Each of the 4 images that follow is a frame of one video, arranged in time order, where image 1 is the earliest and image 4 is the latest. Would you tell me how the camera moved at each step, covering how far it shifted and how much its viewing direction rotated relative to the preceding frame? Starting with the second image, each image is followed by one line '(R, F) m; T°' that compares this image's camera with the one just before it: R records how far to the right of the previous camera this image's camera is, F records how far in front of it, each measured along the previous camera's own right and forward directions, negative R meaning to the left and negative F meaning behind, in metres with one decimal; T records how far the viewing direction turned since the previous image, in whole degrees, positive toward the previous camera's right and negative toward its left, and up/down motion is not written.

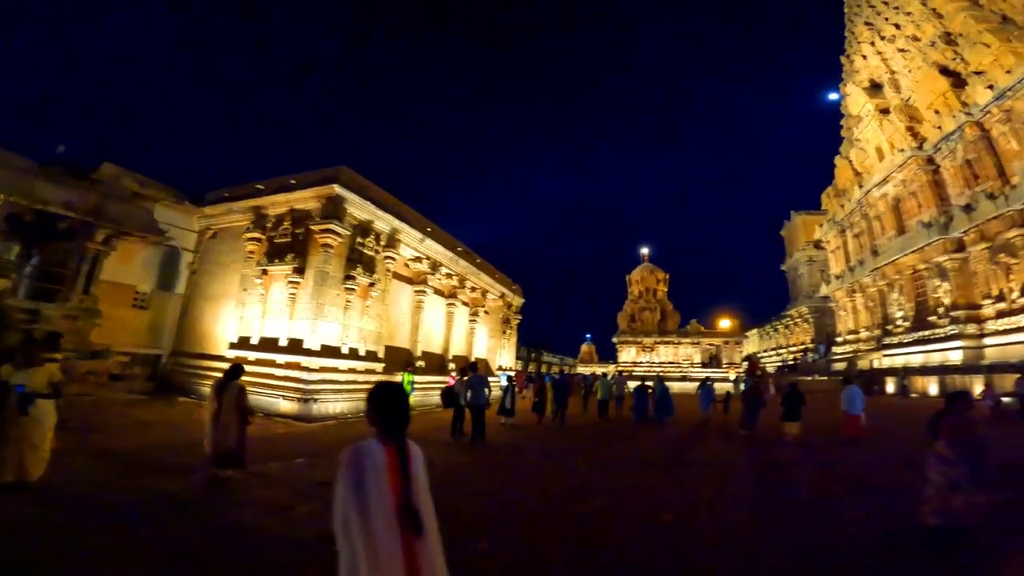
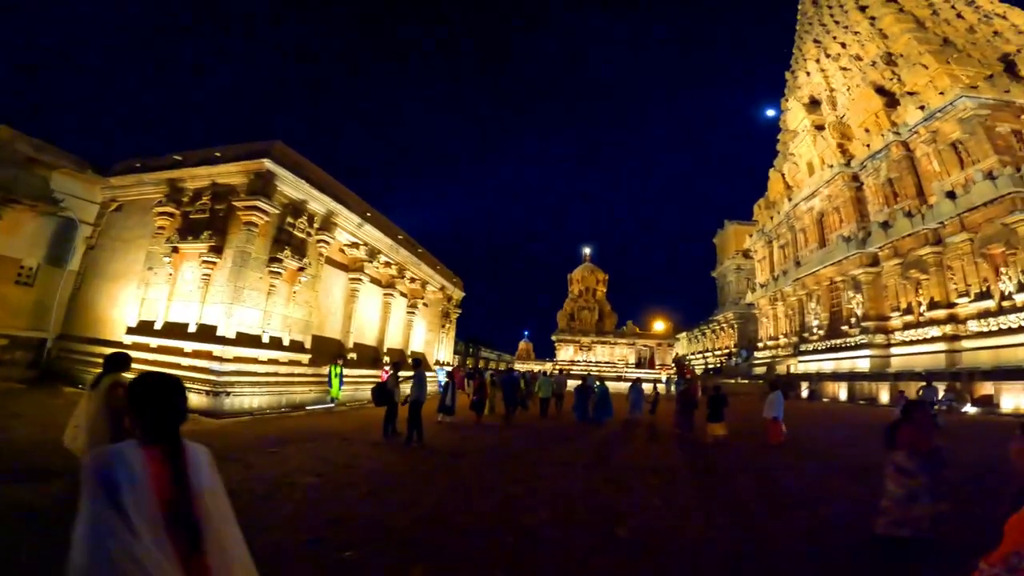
(-0.1, +0.6) m; +8°
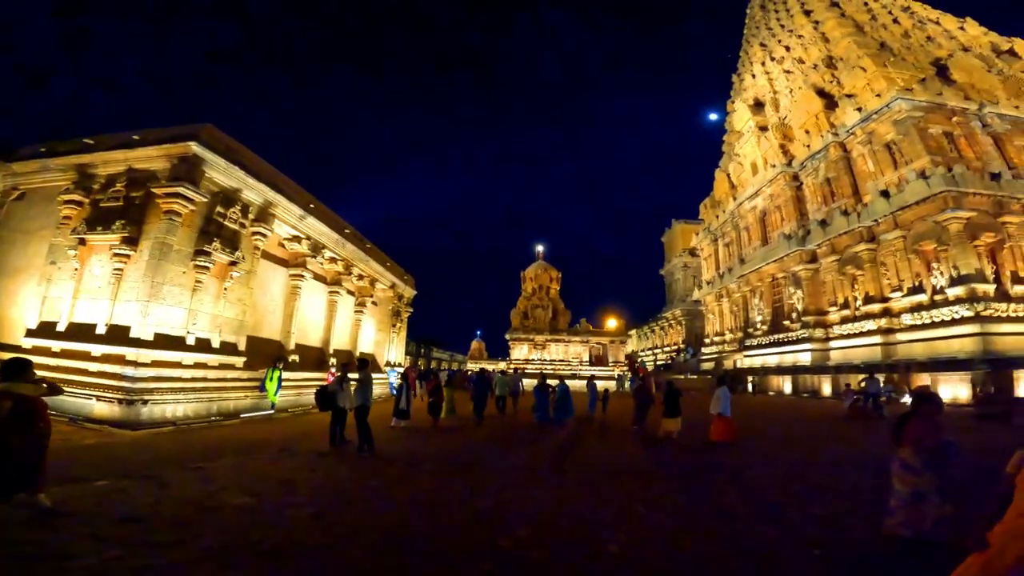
(-0.1, +0.6) m; +6°
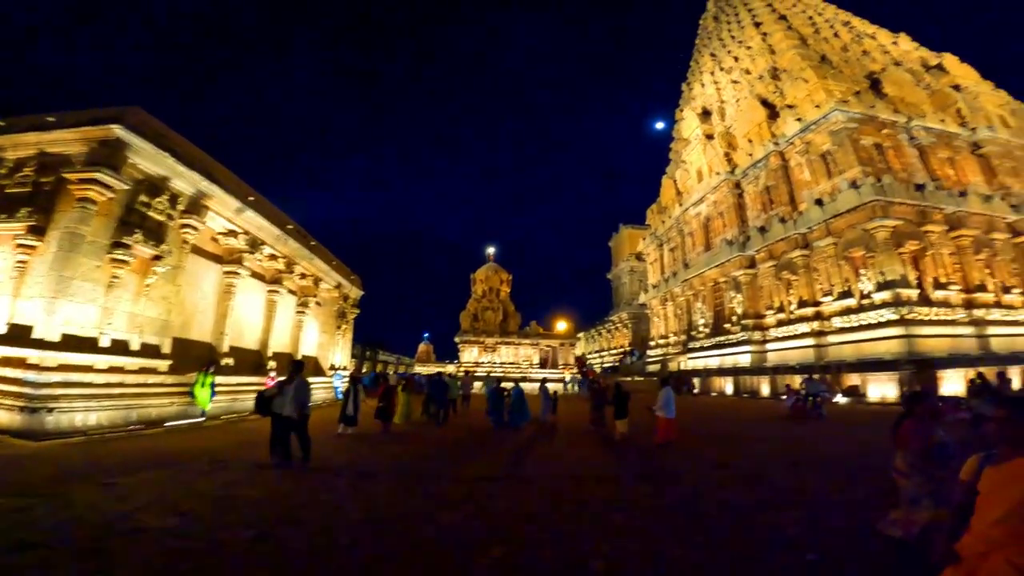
(-0.2, +0.3) m; +7°
